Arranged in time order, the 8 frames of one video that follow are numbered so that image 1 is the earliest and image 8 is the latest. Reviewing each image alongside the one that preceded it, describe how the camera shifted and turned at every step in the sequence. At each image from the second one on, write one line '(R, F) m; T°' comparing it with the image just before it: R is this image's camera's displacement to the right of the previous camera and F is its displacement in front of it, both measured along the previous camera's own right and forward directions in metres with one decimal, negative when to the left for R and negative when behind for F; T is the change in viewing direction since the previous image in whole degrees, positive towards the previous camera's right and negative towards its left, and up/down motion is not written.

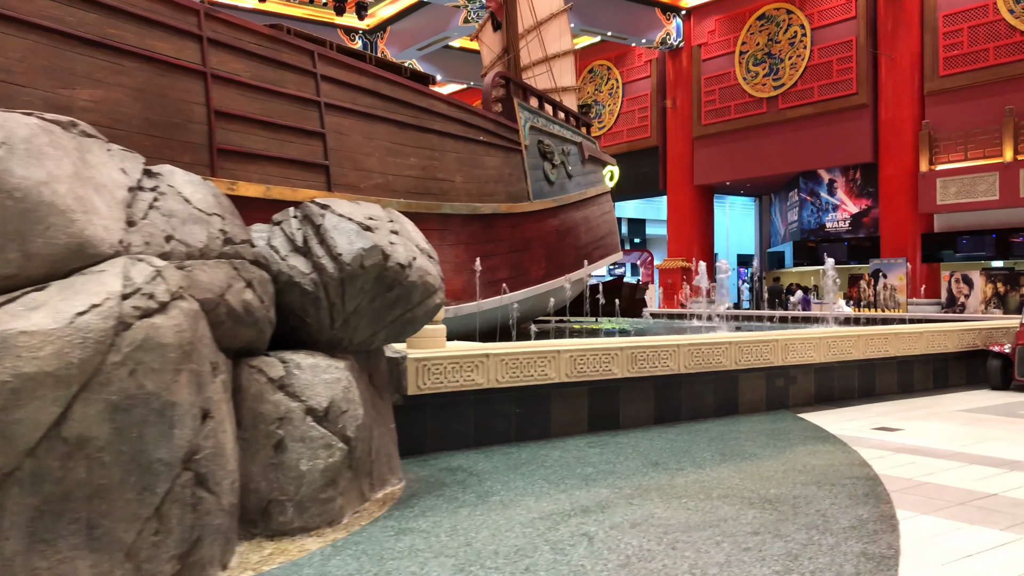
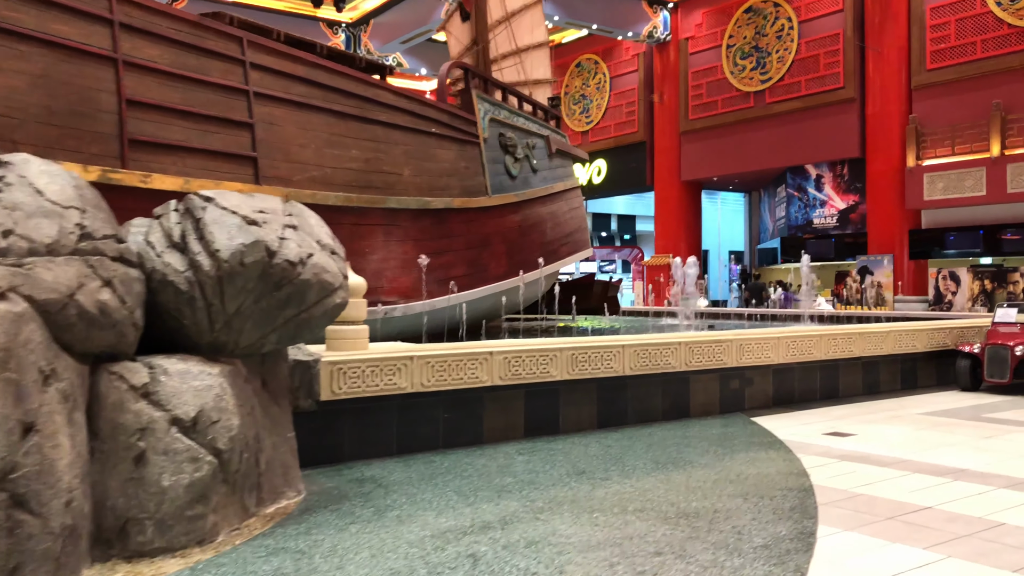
(+0.5, +0.2) m; 0°
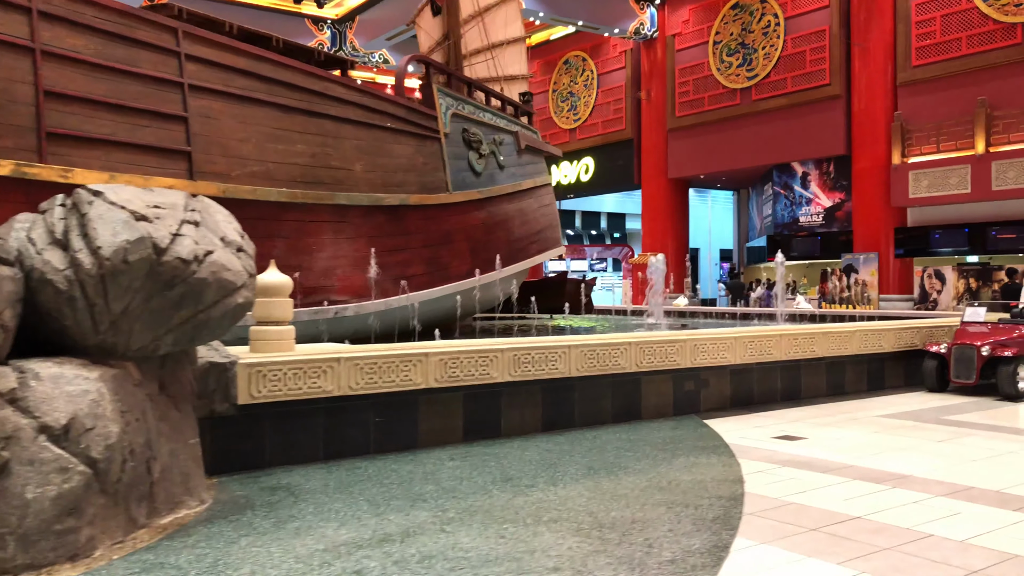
(+0.5, +0.2) m; 0°
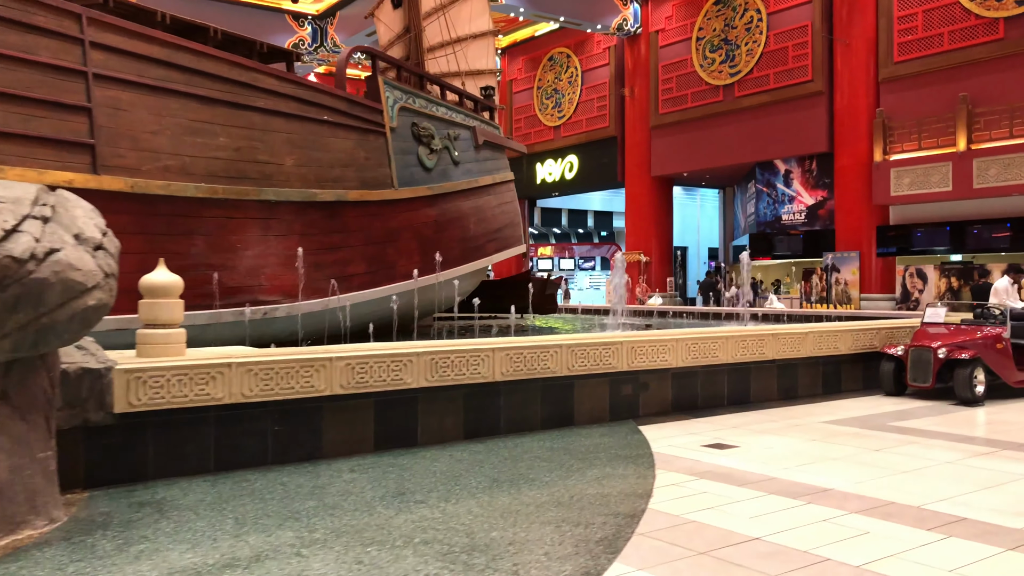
(+0.6, +0.2) m; 0°
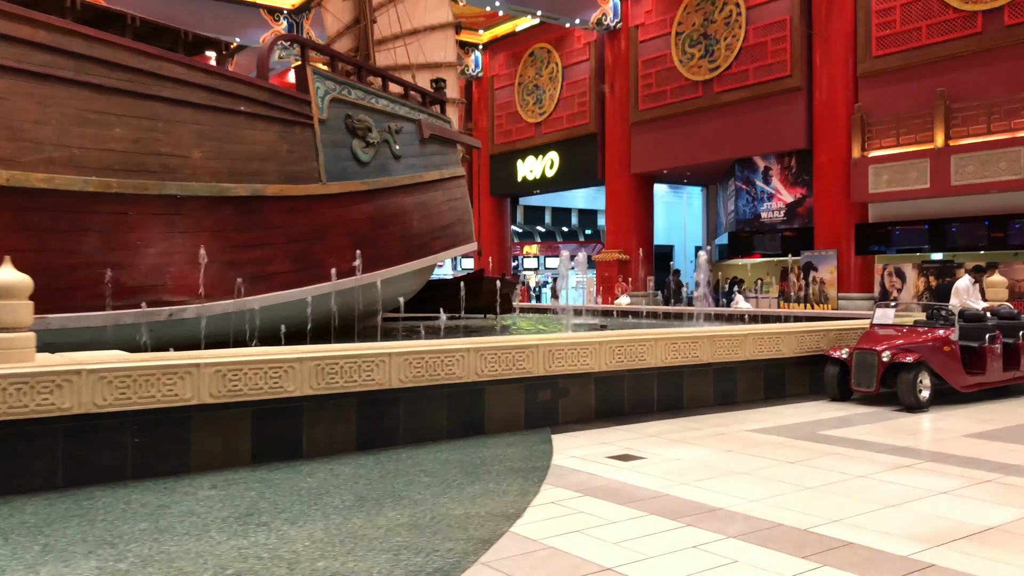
(+0.7, +0.3) m; 0°
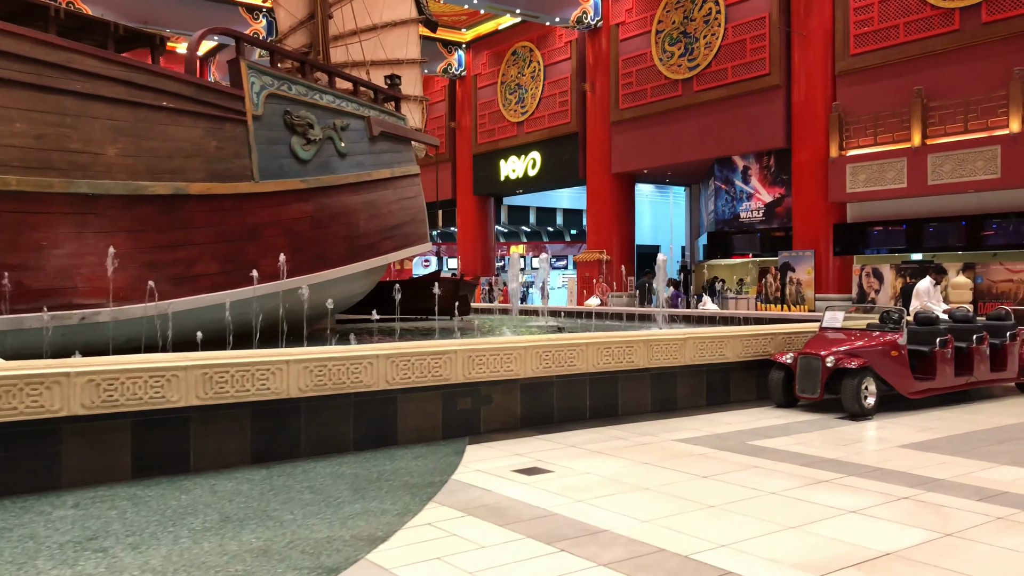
(+0.6, +0.2) m; 0°
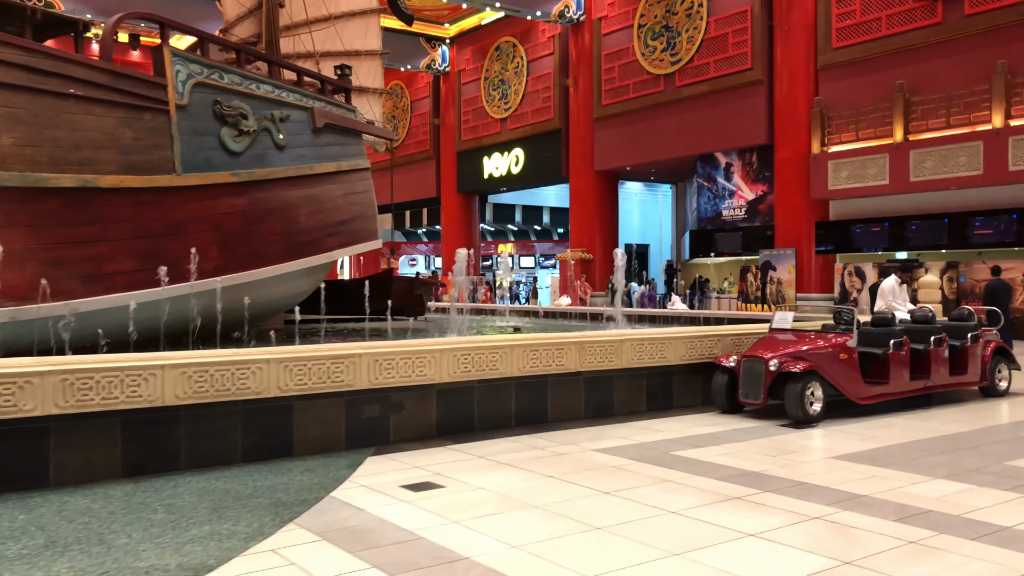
(+0.7, +0.3) m; 0°
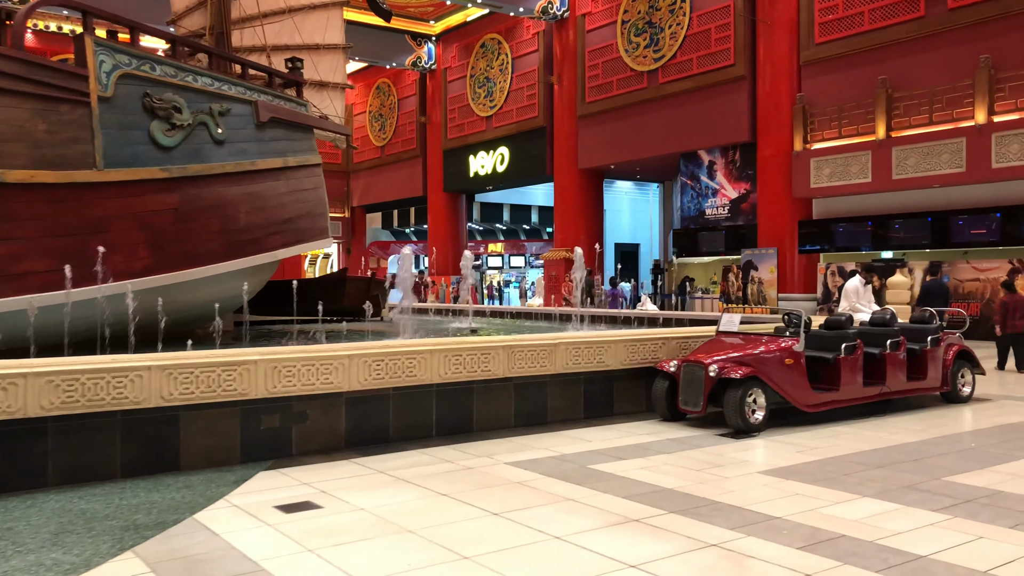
(+0.6, +0.3) m; 0°
